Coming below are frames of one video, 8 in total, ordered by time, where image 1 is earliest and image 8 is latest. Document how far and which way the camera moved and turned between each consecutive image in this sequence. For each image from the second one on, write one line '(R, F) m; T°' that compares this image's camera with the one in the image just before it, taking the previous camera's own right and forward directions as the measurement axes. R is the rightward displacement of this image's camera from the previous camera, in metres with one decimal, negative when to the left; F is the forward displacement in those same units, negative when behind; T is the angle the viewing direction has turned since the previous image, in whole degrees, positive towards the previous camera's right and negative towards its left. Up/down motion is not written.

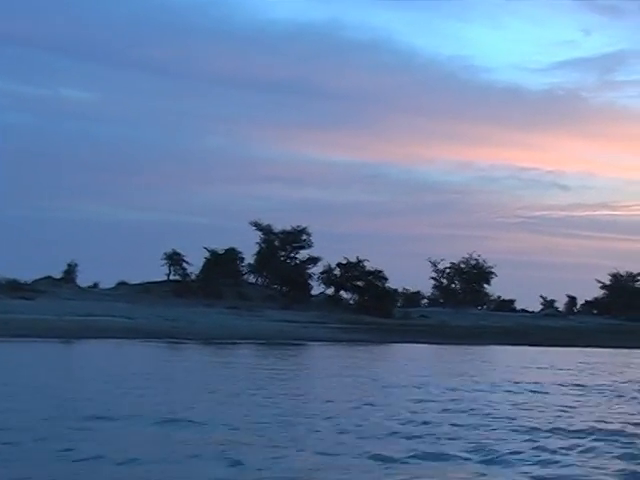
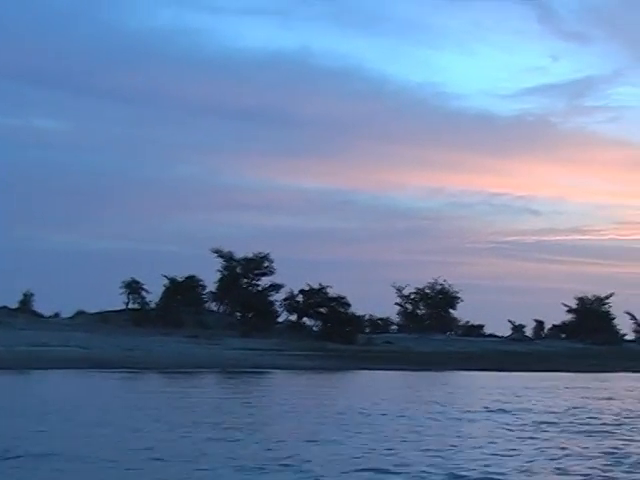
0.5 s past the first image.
(+0.3, +0.4) m; +1°
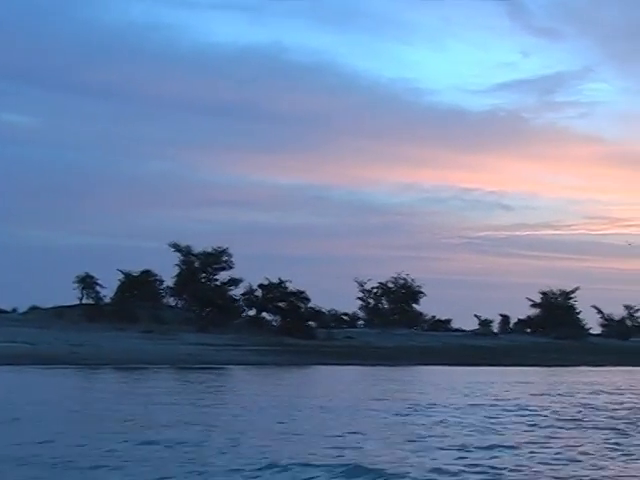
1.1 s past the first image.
(+0.4, +0.5) m; +1°
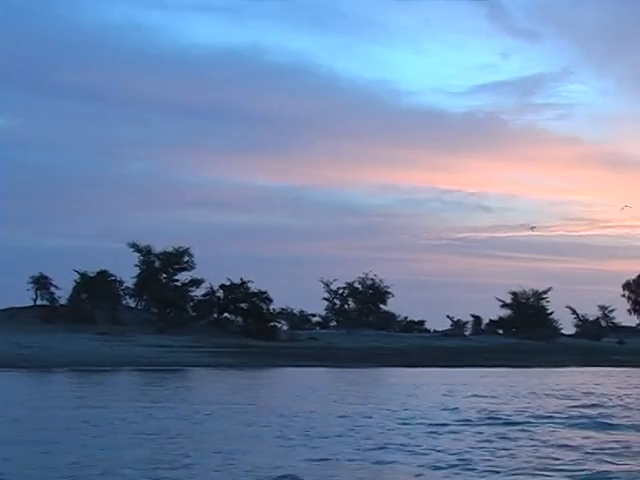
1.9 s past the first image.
(+0.5, +0.7) m; +1°
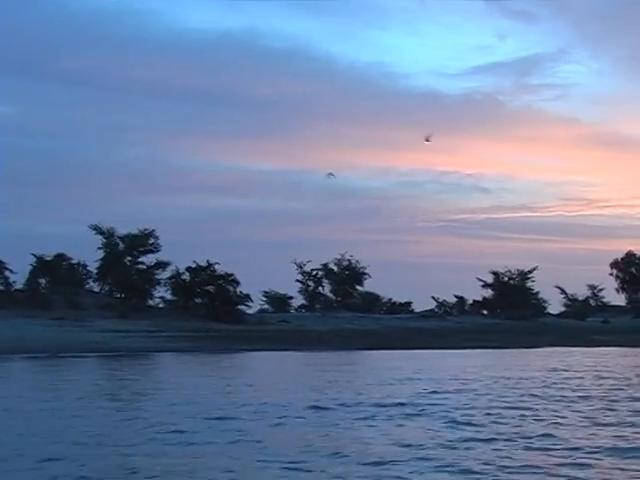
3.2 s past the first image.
(+0.9, +1.0) m; 0°
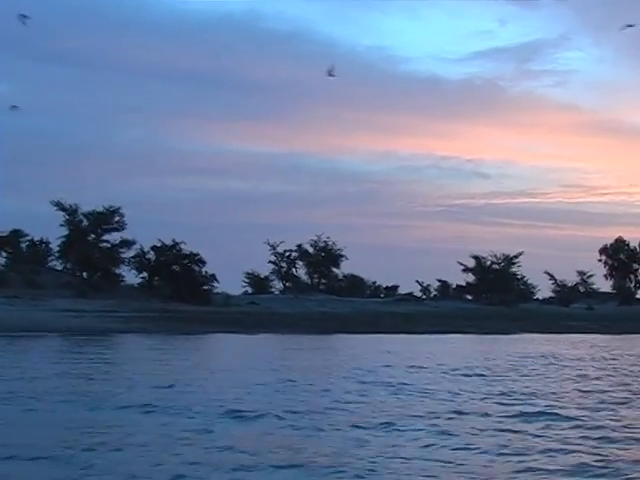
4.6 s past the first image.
(+0.8, +1.0) m; 0°
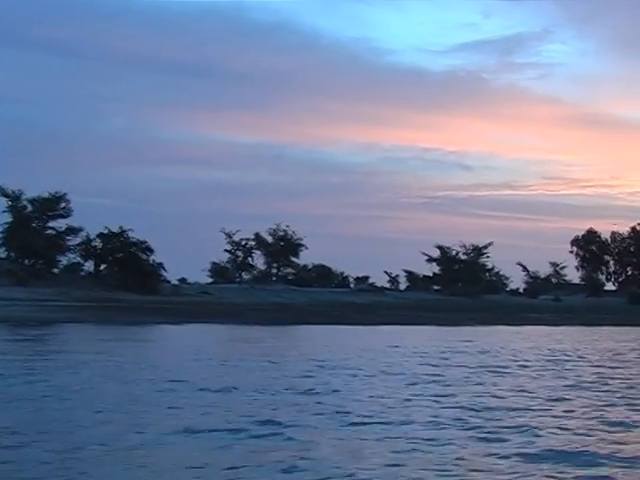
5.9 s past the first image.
(+0.9, +1.0) m; +1°
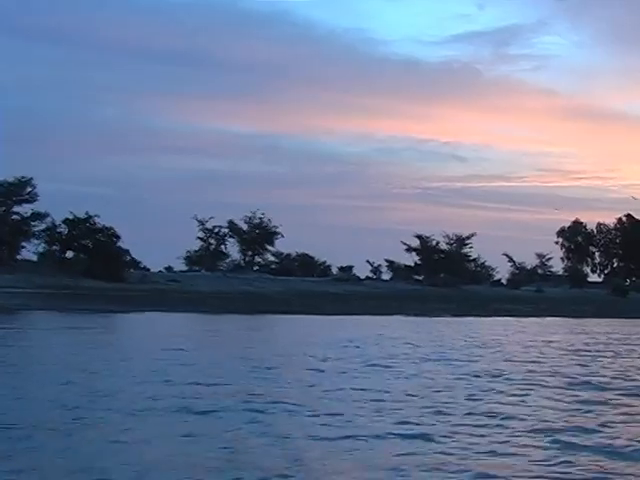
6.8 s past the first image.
(+0.6, +0.8) m; 0°
